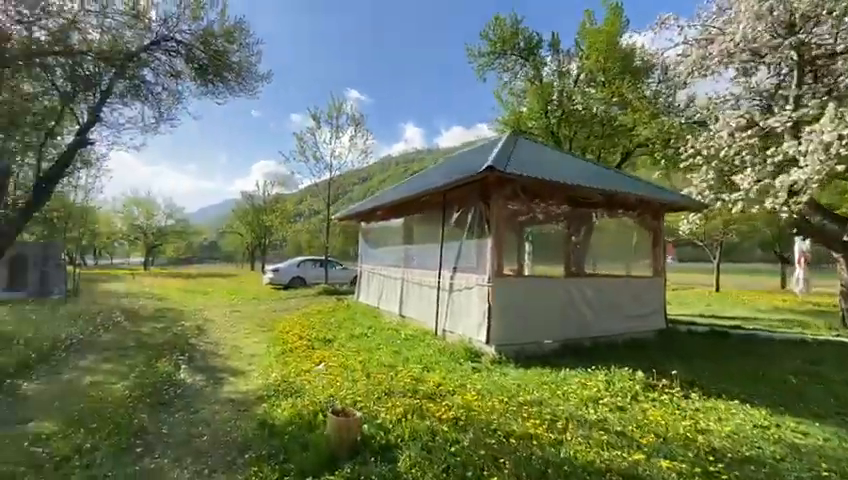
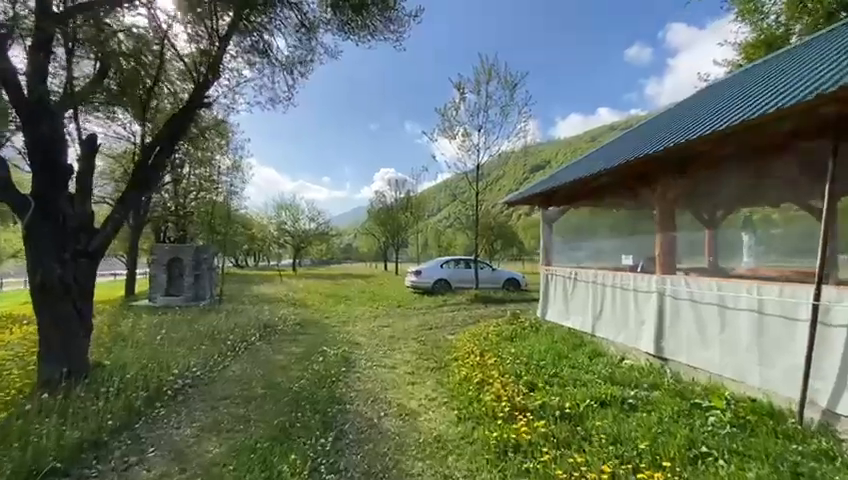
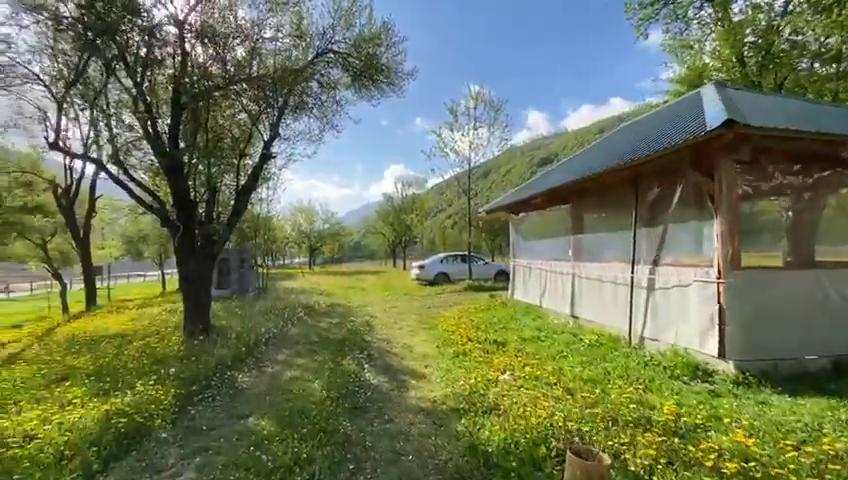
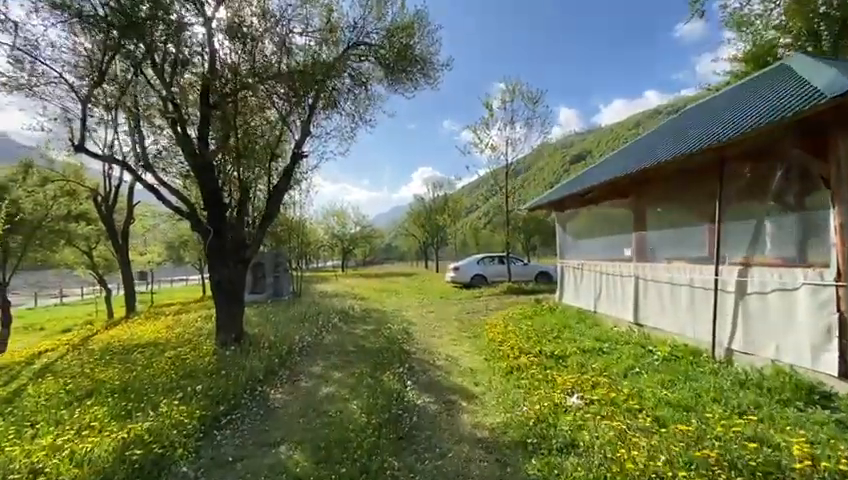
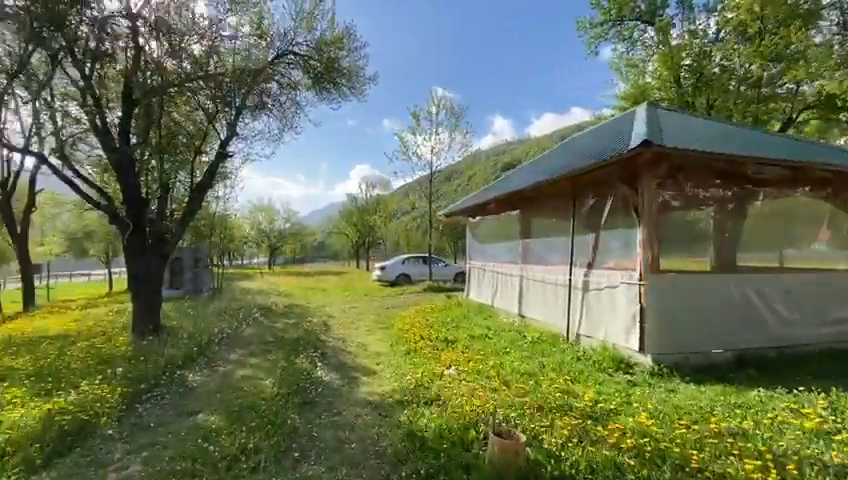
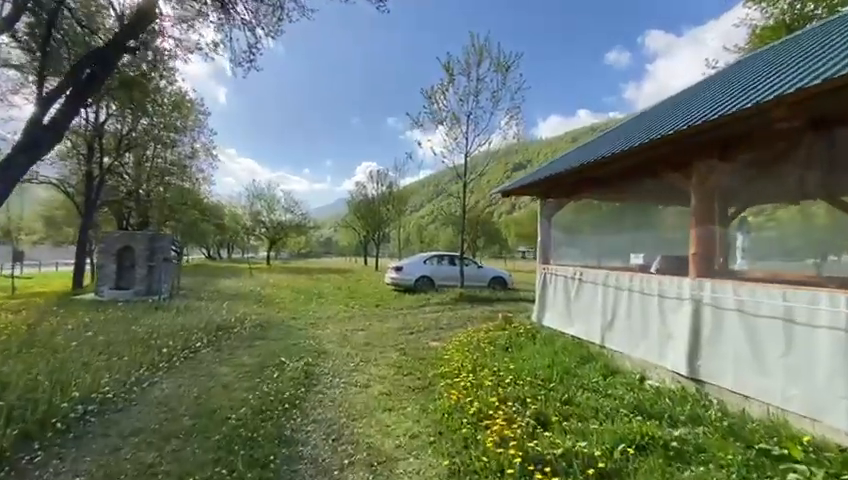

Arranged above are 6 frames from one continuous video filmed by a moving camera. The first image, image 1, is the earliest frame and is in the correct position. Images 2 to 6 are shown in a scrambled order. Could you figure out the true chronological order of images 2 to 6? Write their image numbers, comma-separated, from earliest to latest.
5, 3, 4, 2, 6
